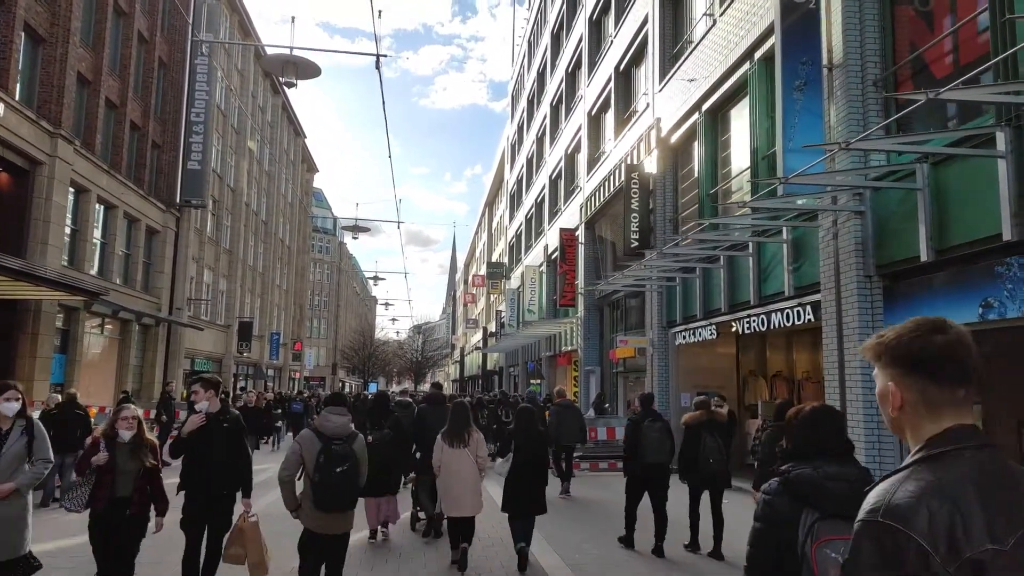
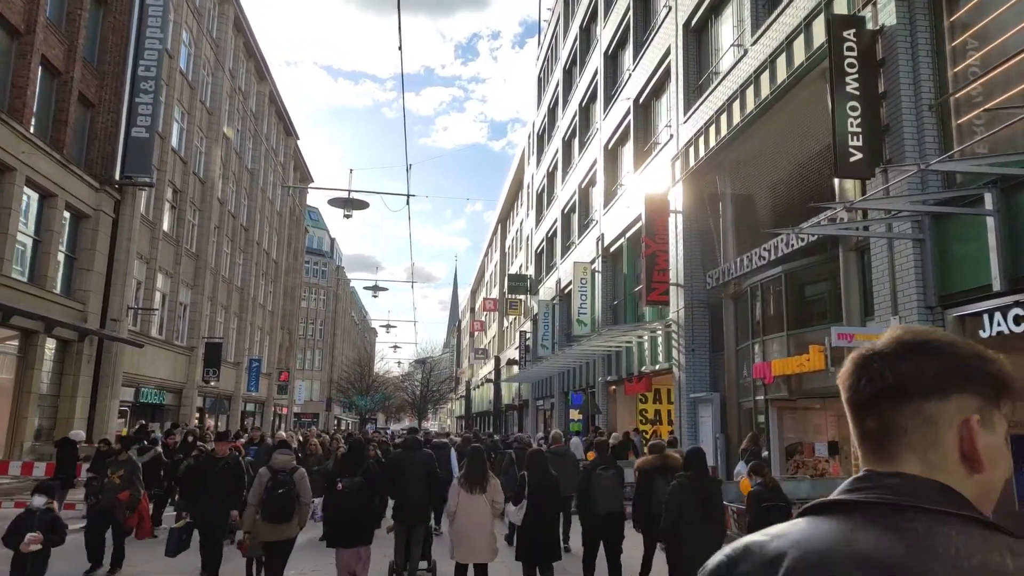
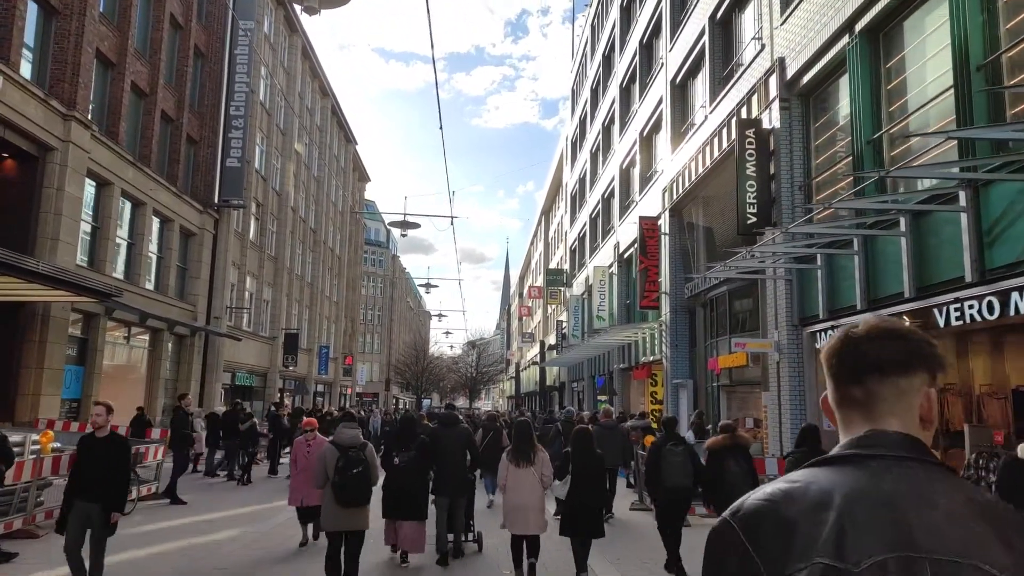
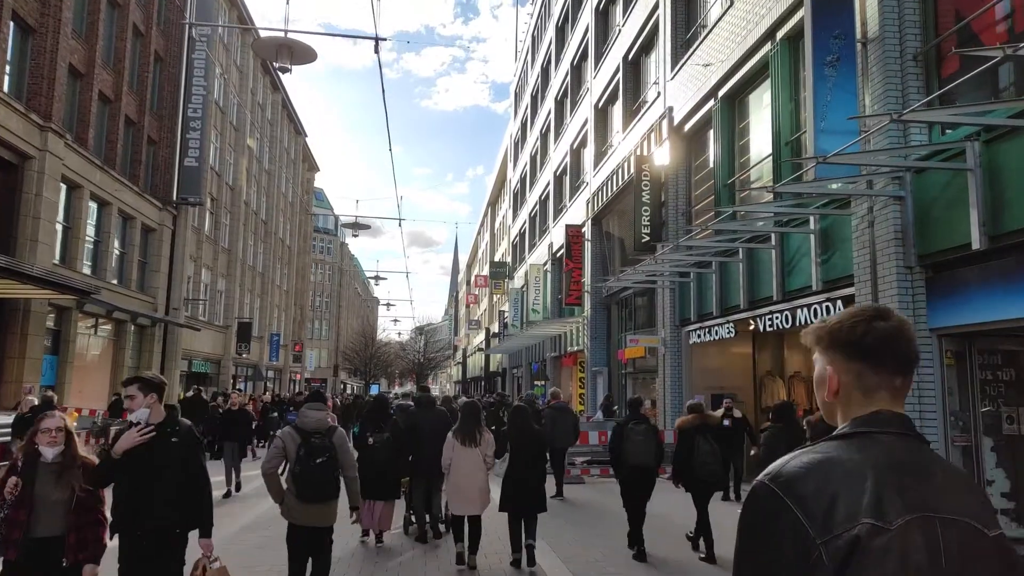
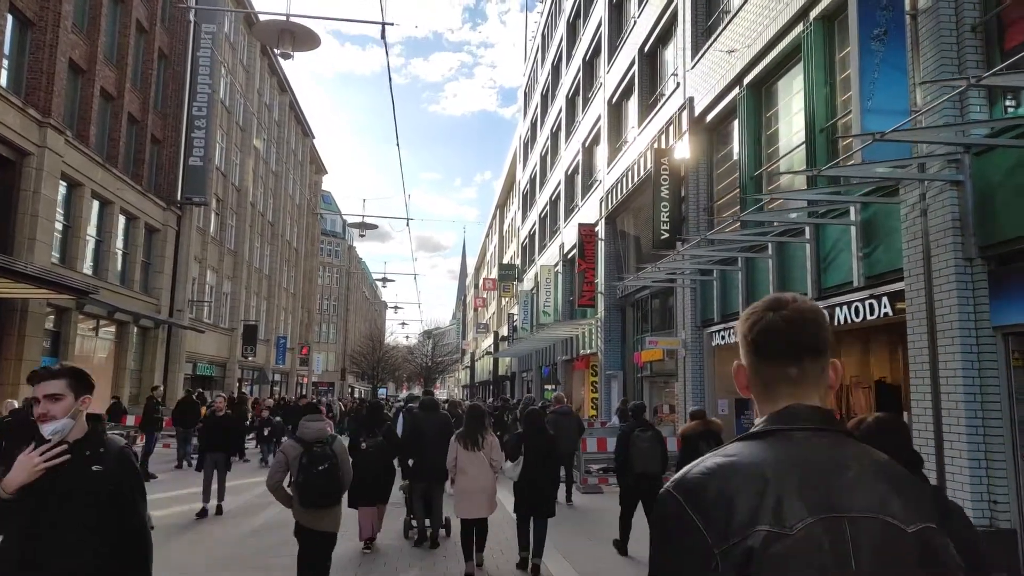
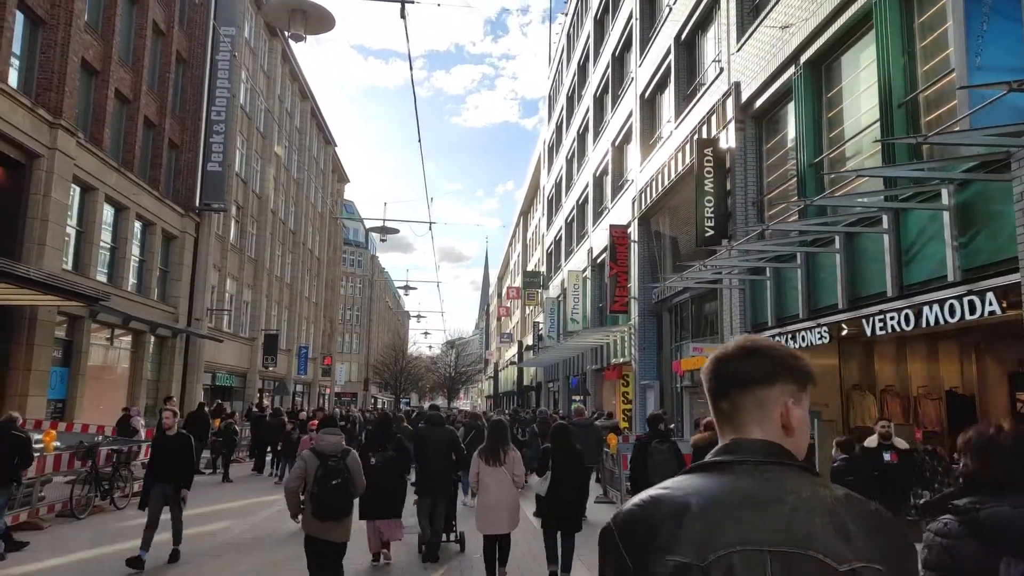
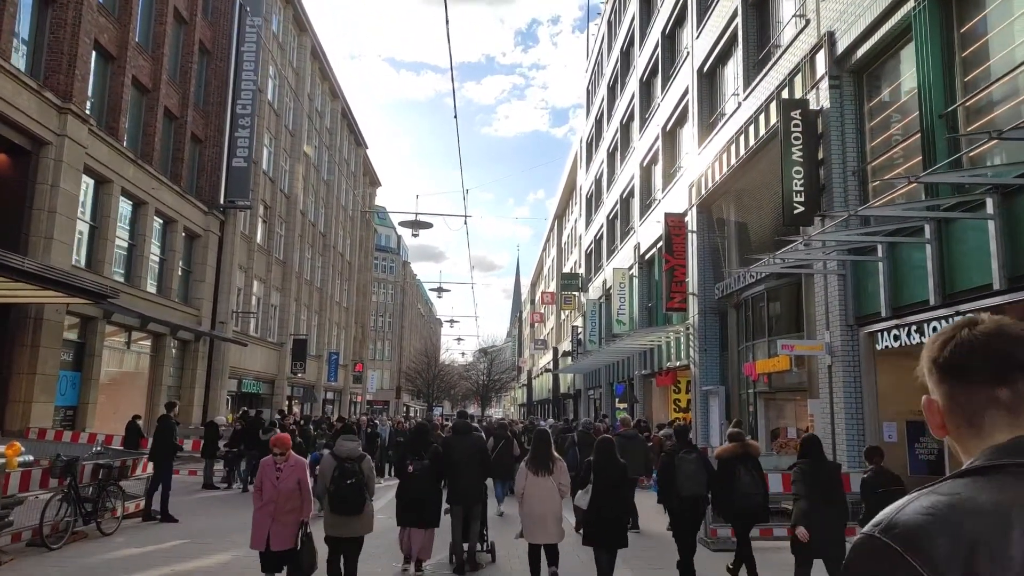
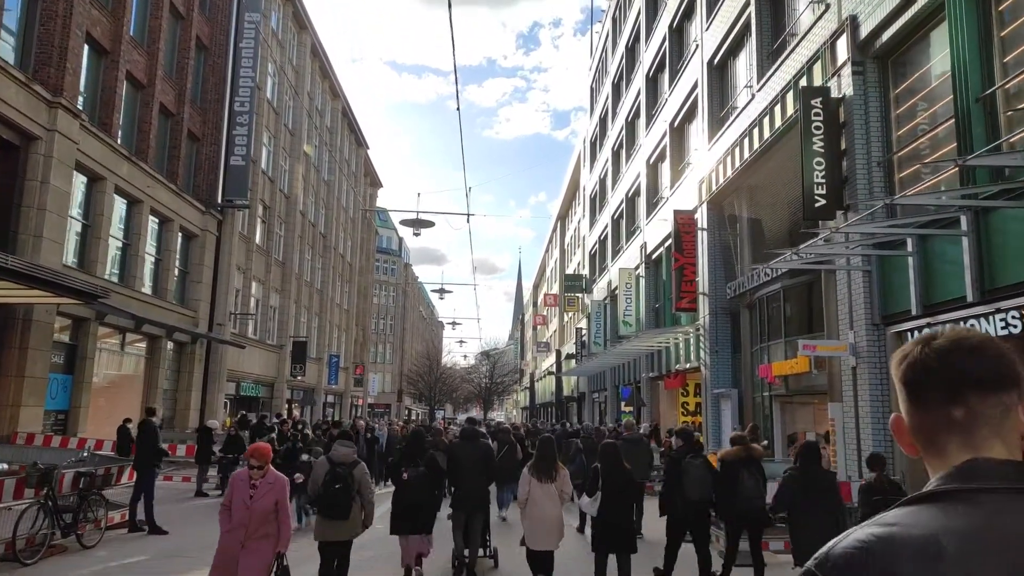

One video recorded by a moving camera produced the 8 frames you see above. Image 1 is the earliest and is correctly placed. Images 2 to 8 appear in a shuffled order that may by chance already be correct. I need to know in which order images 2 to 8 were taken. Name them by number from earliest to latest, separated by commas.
4, 5, 6, 3, 7, 8, 2
